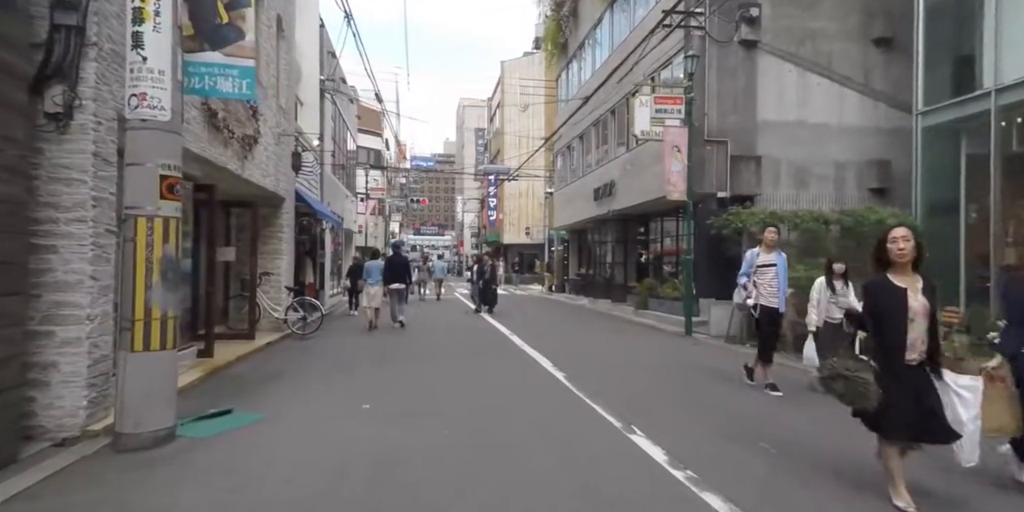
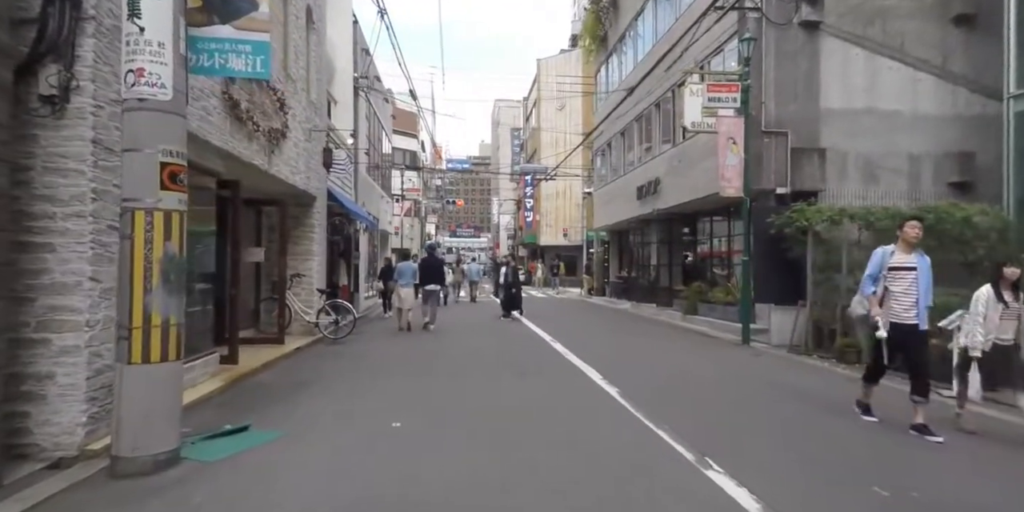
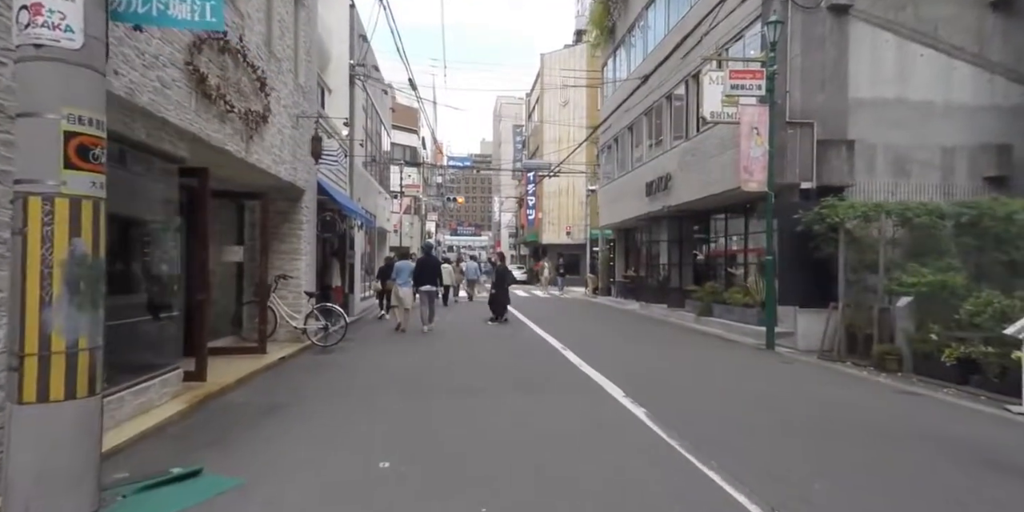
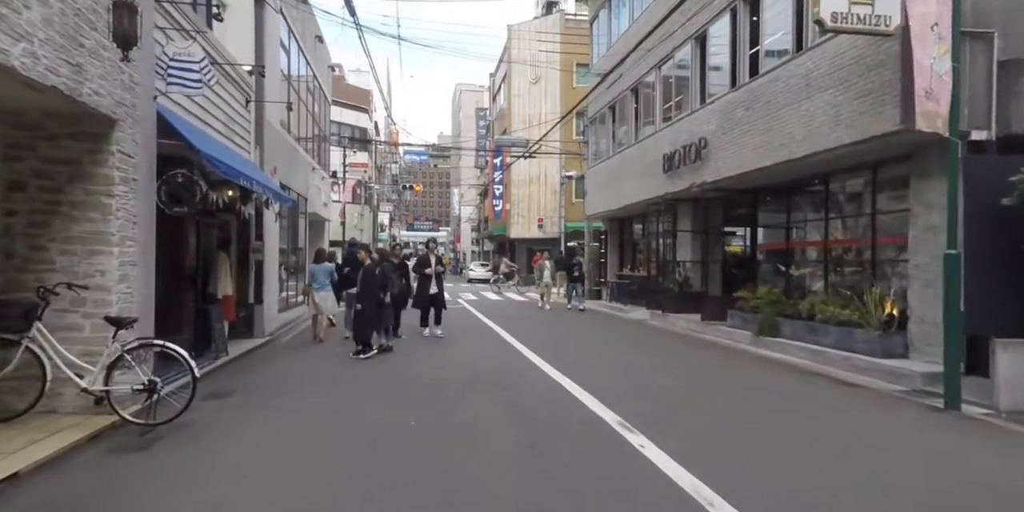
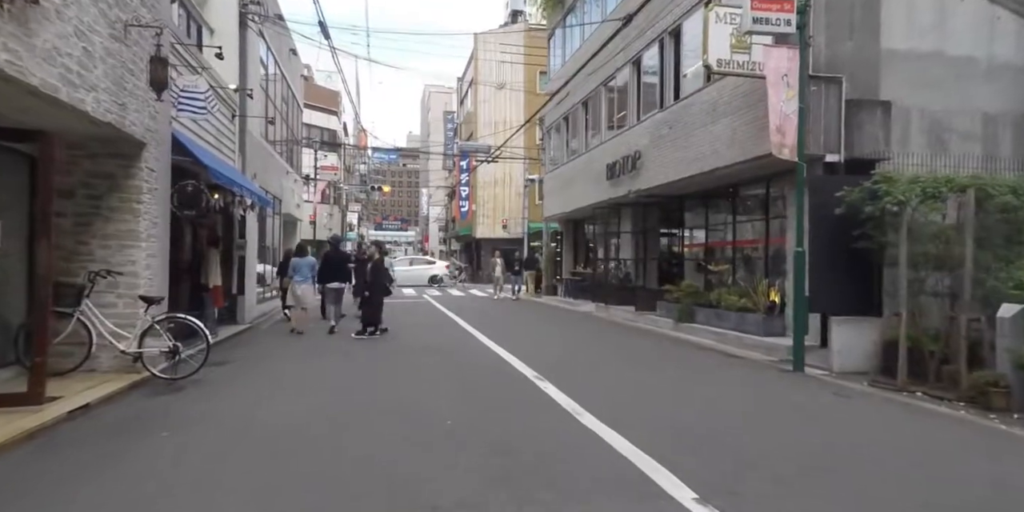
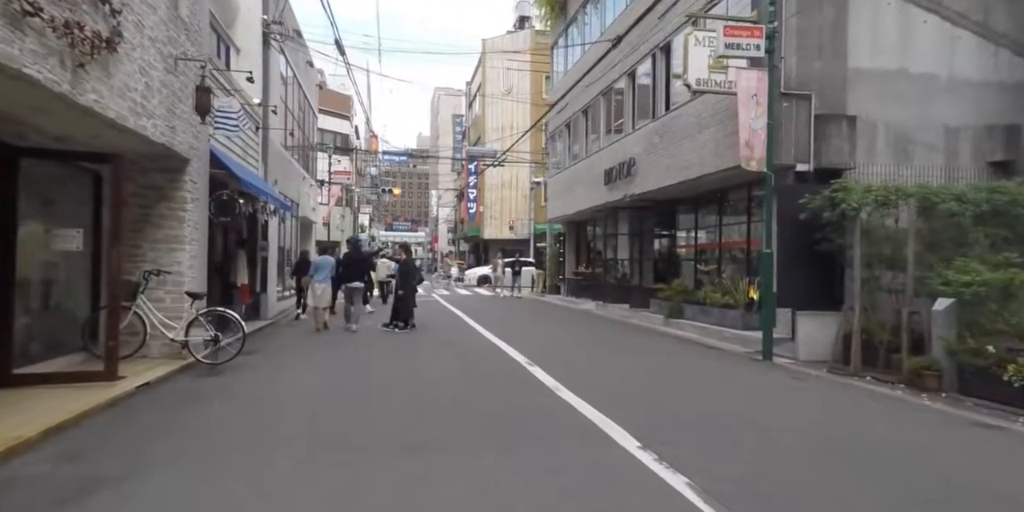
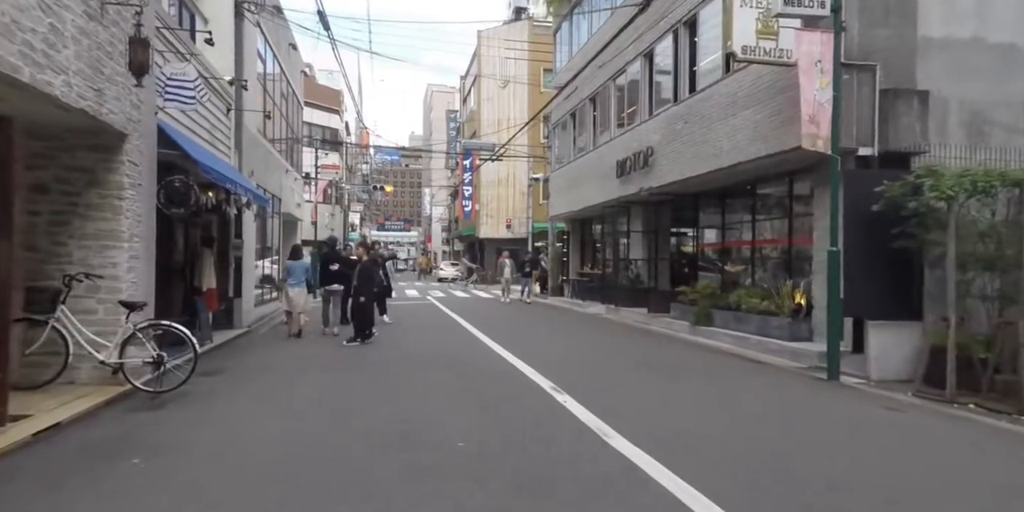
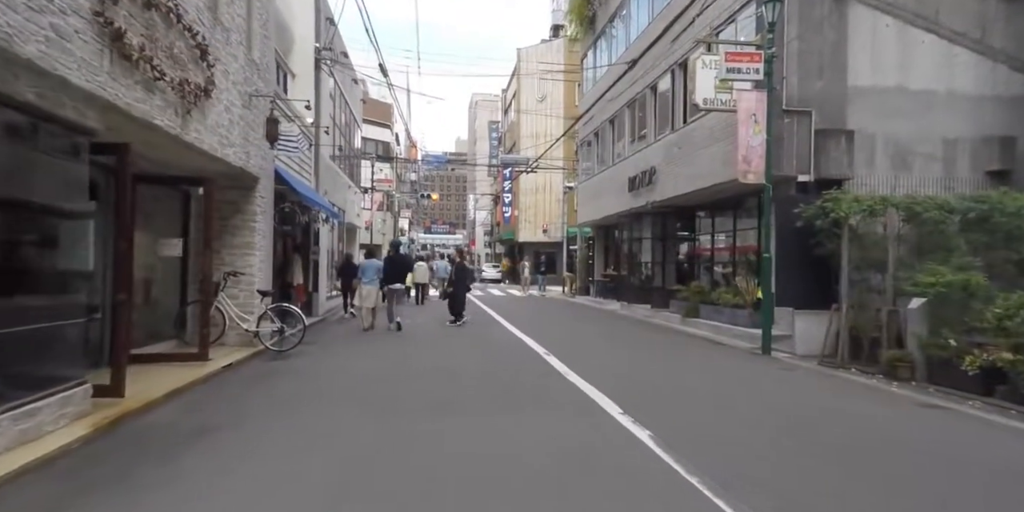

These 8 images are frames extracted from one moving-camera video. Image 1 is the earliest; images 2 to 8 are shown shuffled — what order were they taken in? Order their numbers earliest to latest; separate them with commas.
2, 3, 8, 6, 5, 7, 4
